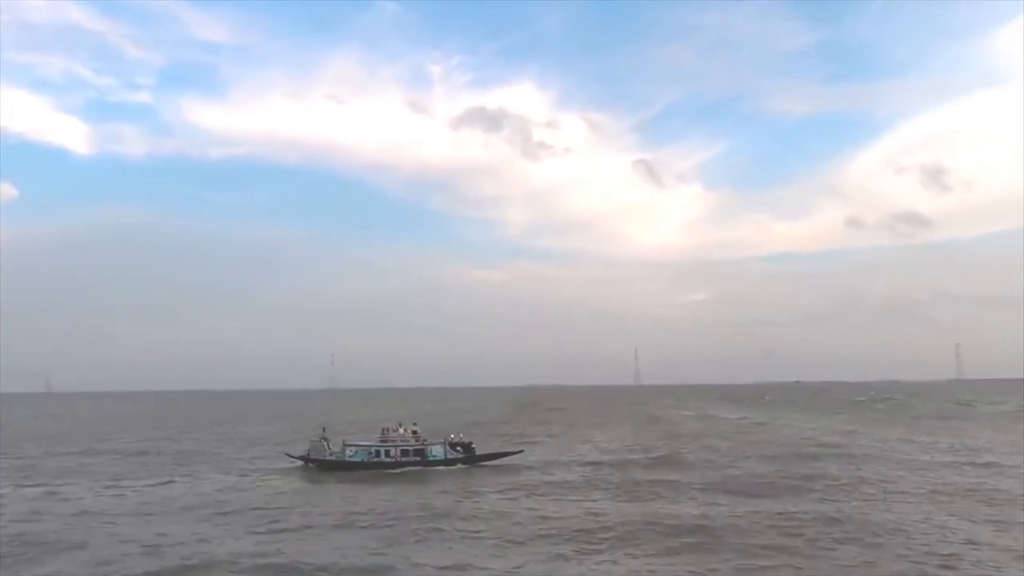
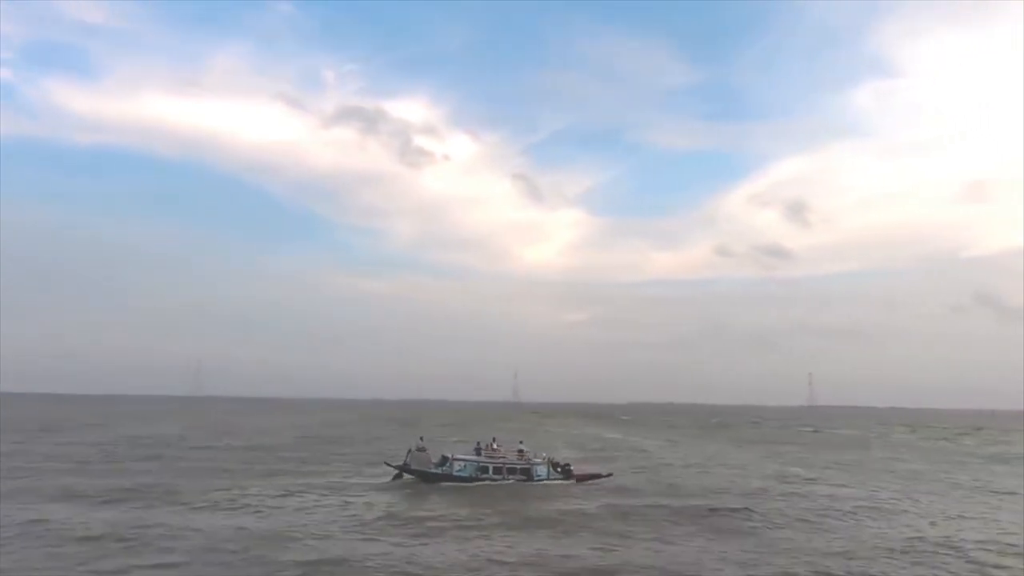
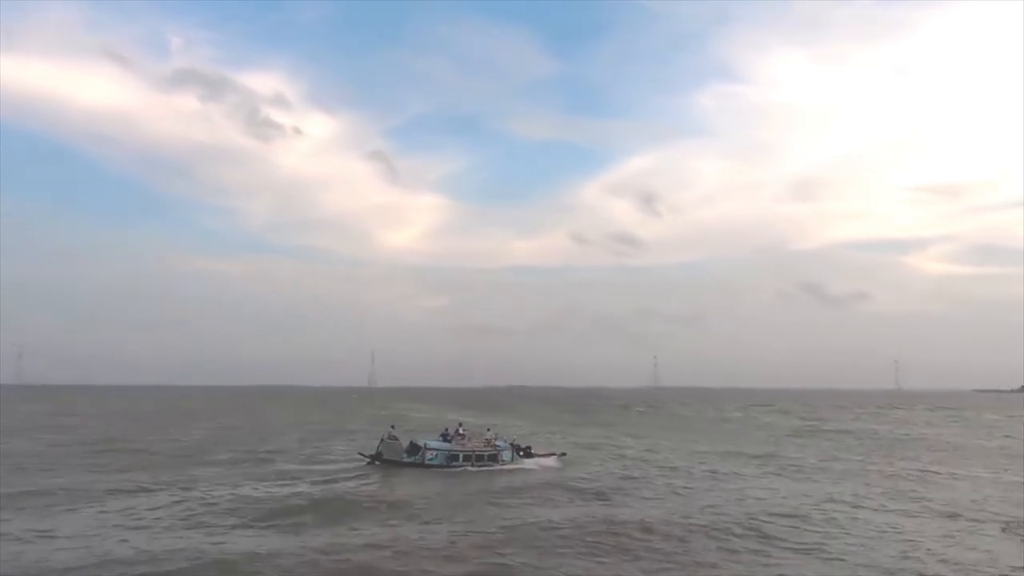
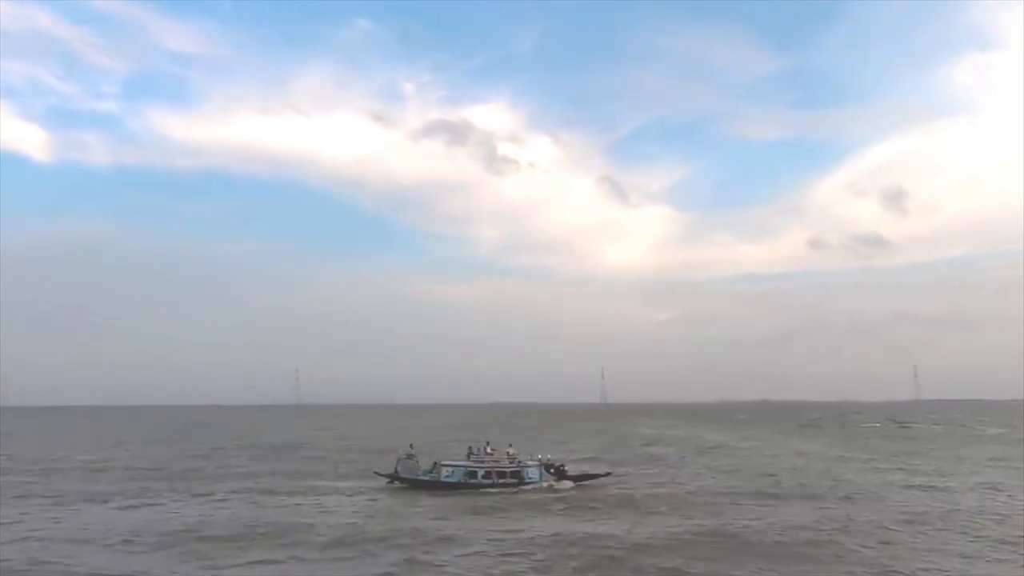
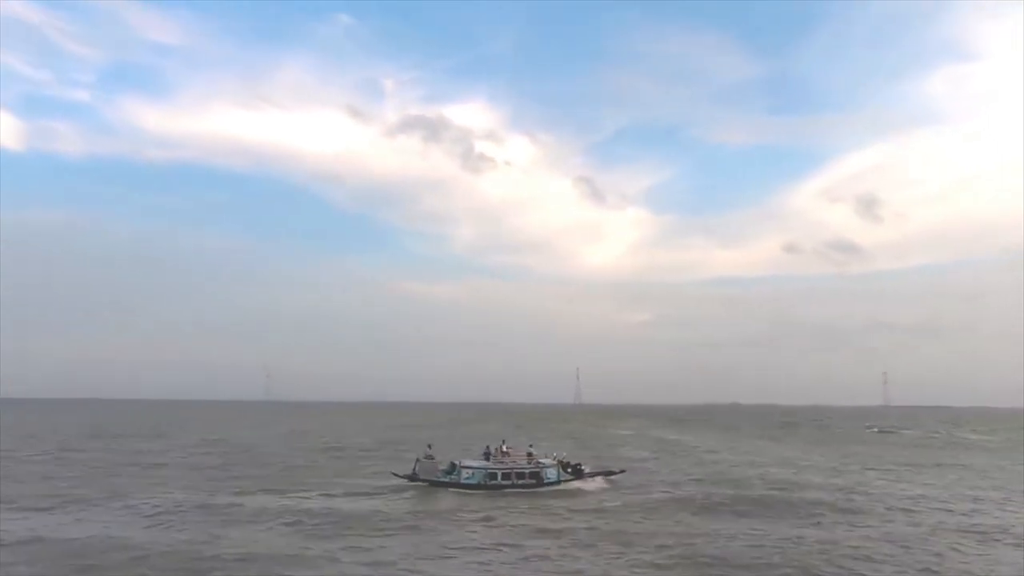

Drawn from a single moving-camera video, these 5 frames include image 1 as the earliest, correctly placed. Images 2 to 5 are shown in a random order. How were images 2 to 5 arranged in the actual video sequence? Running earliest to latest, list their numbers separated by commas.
4, 5, 2, 3
